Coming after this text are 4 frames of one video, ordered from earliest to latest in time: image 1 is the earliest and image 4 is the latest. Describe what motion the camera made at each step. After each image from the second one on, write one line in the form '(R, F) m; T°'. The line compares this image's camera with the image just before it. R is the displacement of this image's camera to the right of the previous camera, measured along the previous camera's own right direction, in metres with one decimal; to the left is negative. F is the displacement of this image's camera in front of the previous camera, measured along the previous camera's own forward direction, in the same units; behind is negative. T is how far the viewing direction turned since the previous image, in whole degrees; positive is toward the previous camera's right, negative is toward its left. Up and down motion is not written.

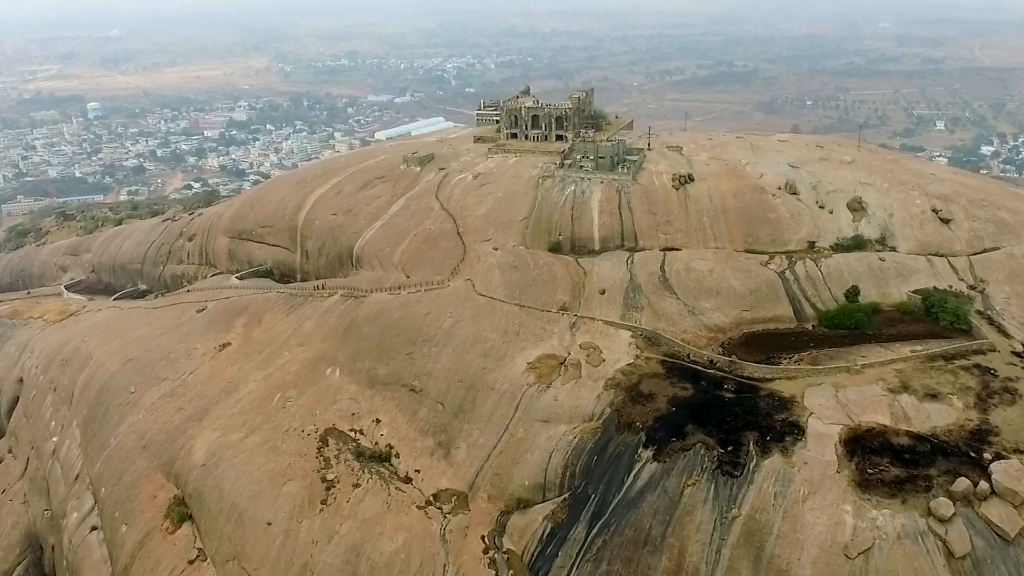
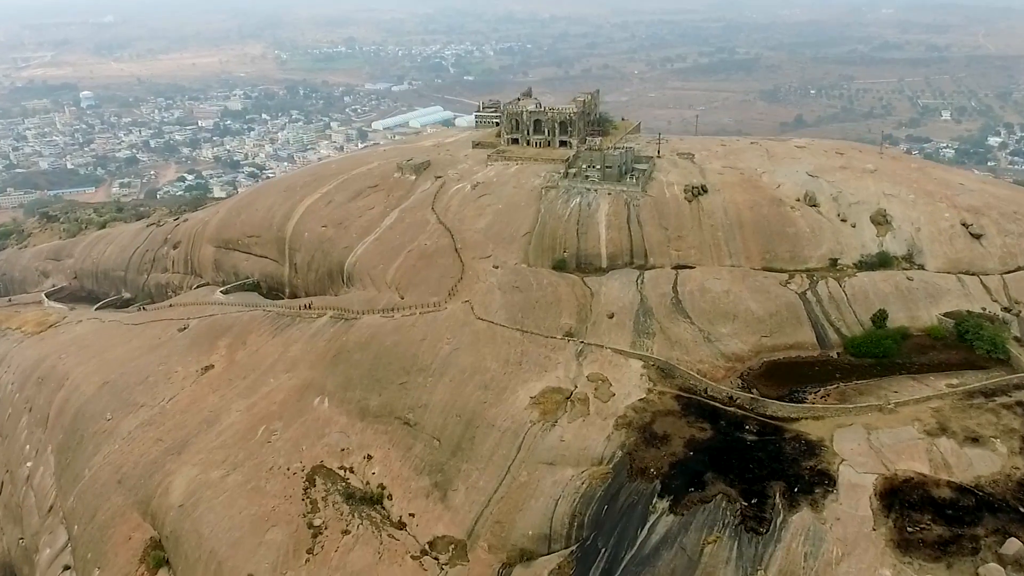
(-0.1, +2.7) m; 0°
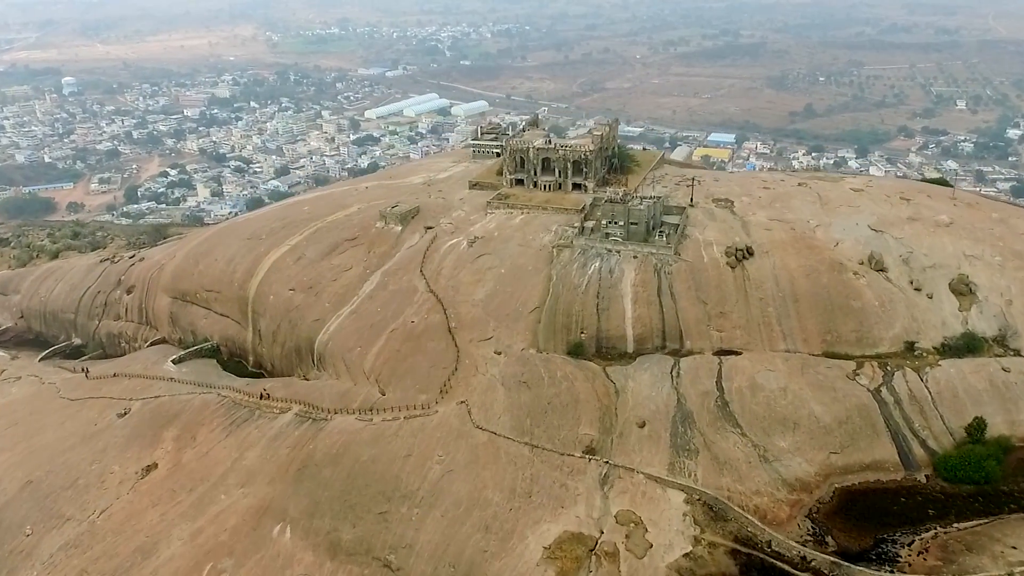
(-0.3, +7.2) m; 0°
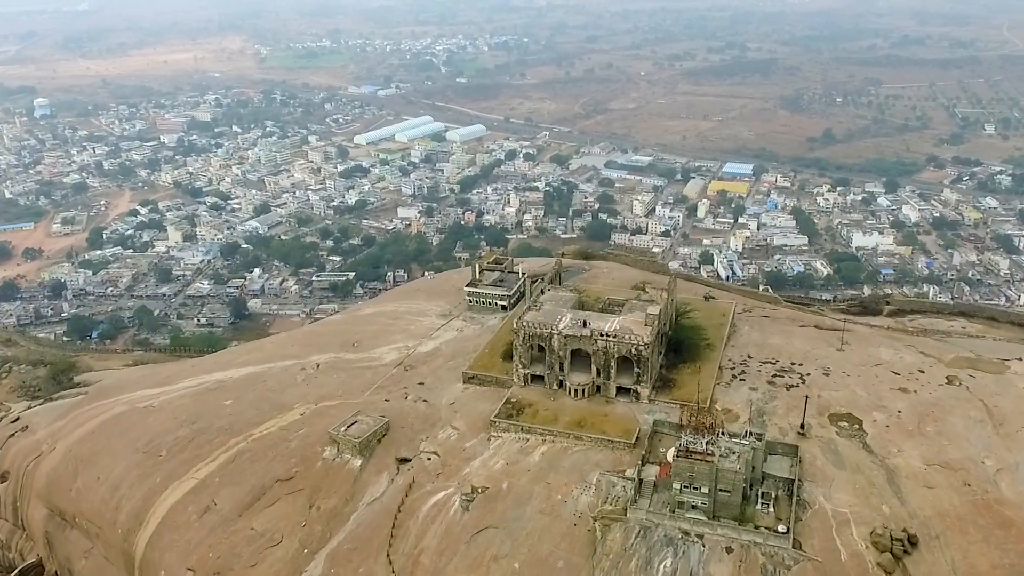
(-0.5, +12.8) m; 0°
